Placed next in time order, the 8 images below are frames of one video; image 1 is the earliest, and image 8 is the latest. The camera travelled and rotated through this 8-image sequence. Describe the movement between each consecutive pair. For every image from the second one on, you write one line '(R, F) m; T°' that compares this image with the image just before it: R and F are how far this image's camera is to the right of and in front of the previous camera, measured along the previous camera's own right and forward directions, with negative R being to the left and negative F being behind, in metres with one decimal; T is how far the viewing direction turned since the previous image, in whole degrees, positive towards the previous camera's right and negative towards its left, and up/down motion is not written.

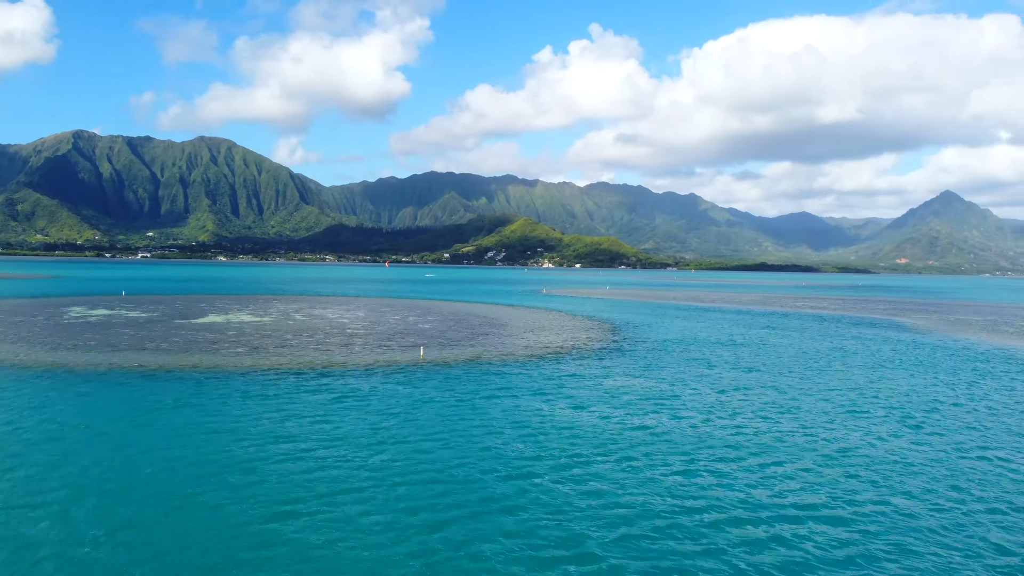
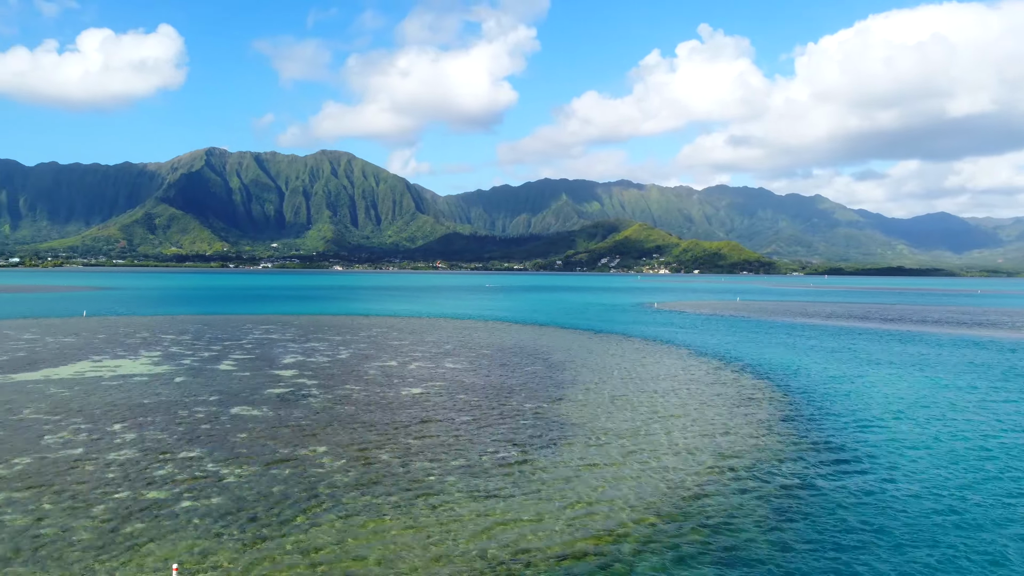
(+1.4, +19.6) m; -8°
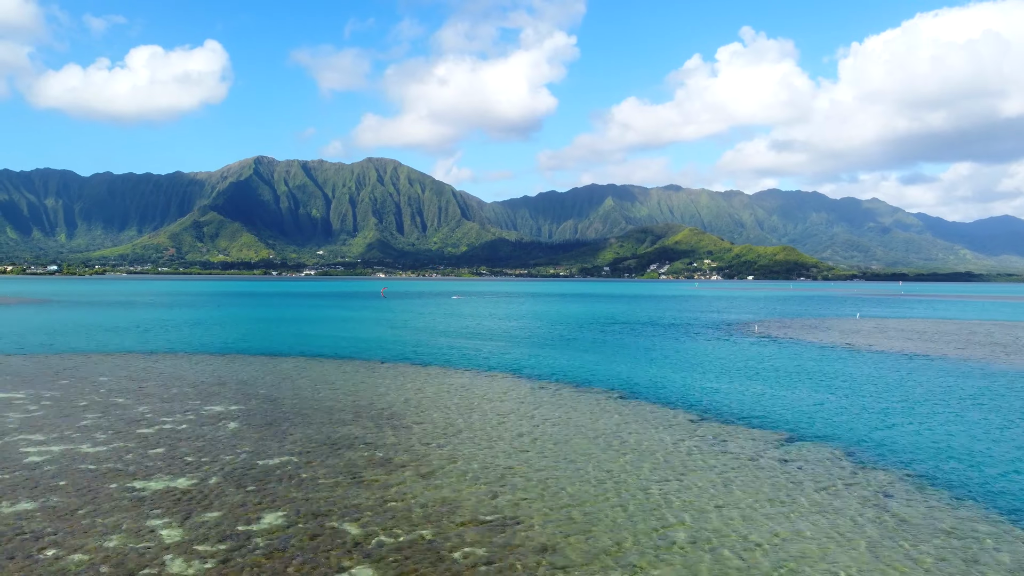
(+1.2, +22.8) m; -3°
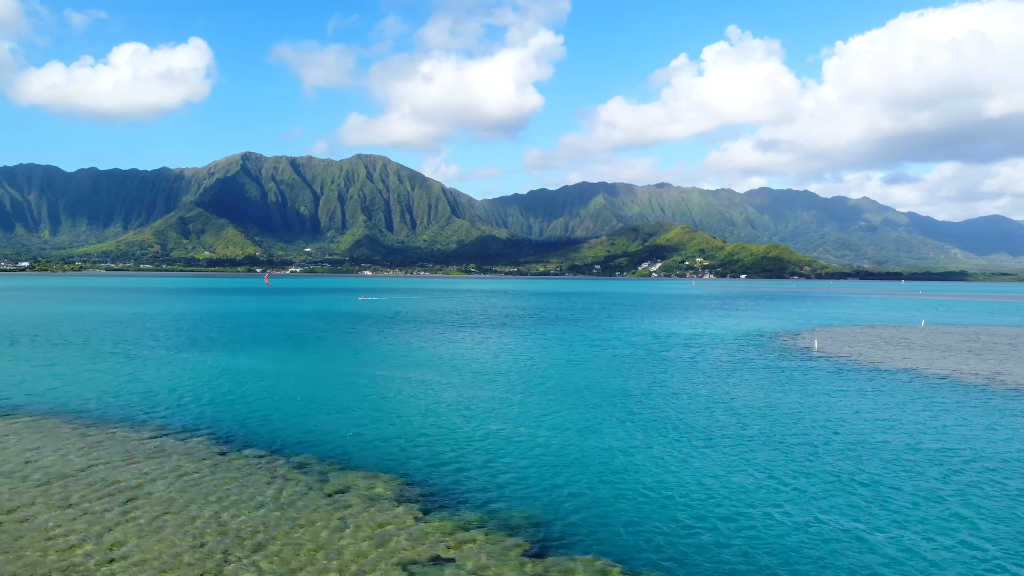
(-2.0, +13.6) m; +1°
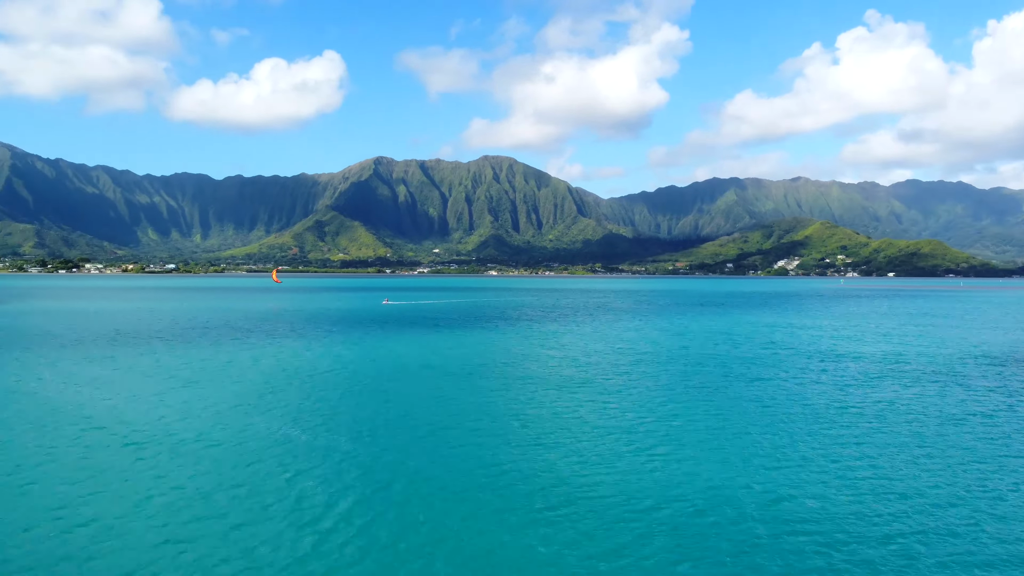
(-4.0, +13.4) m; -9°
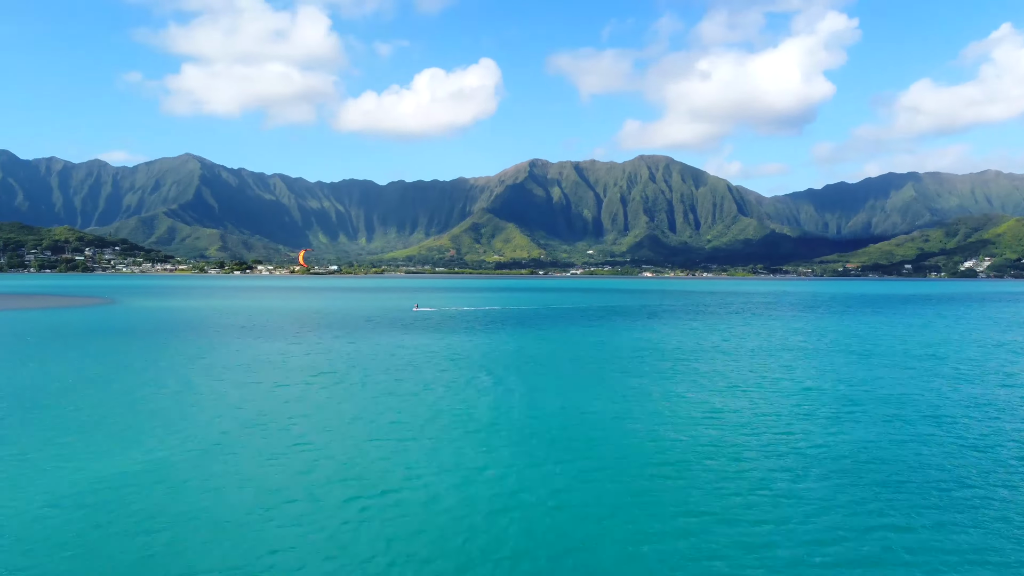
(-2.9, +12.6) m; -11°
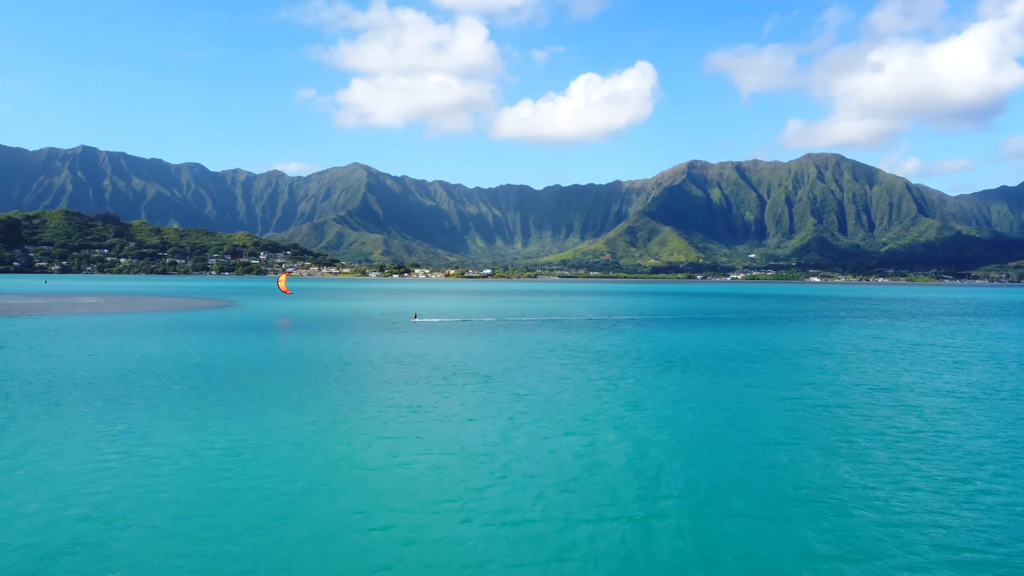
(-1.2, +11.6) m; -11°
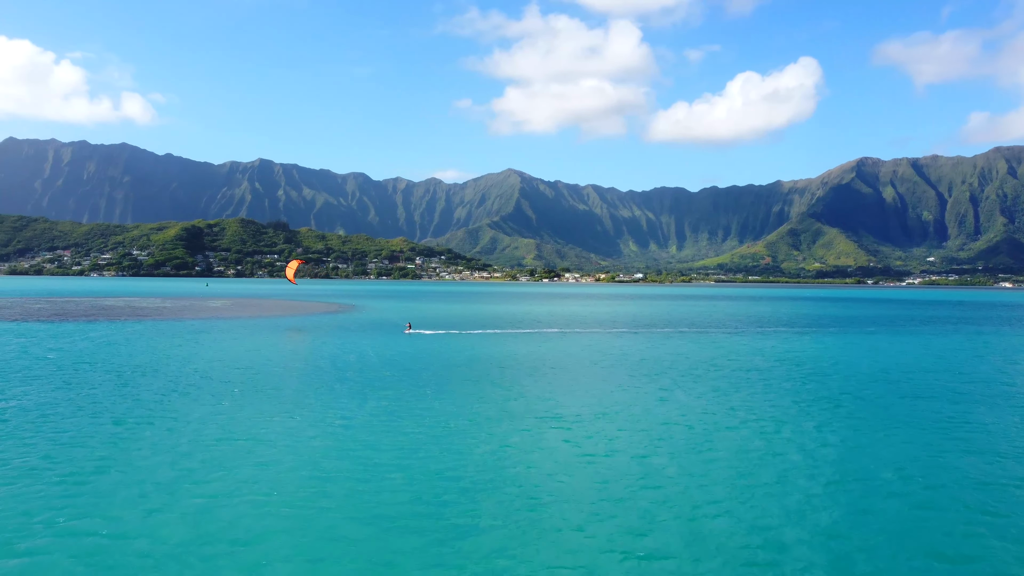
(+0.4, +8.7) m; -11°
